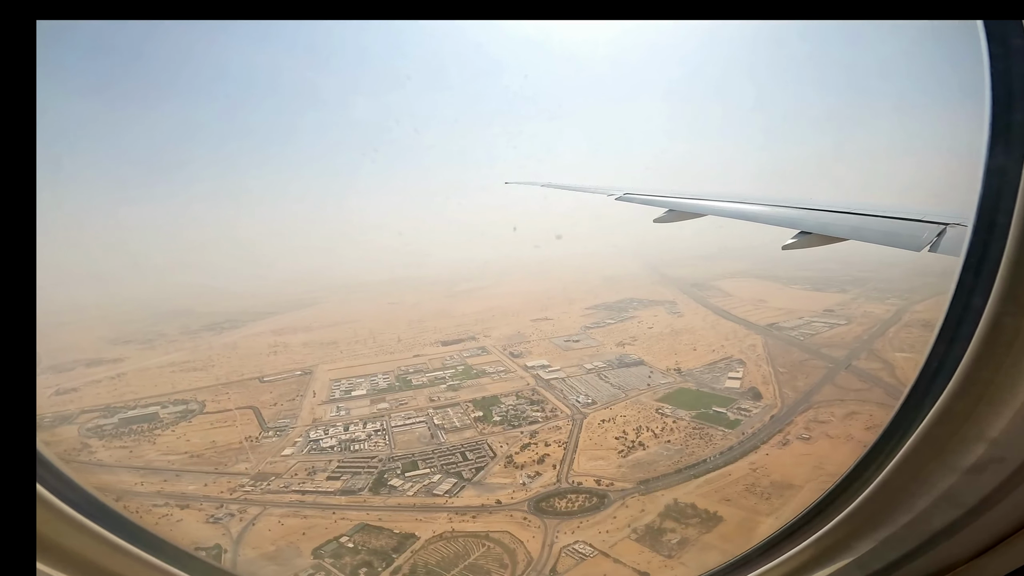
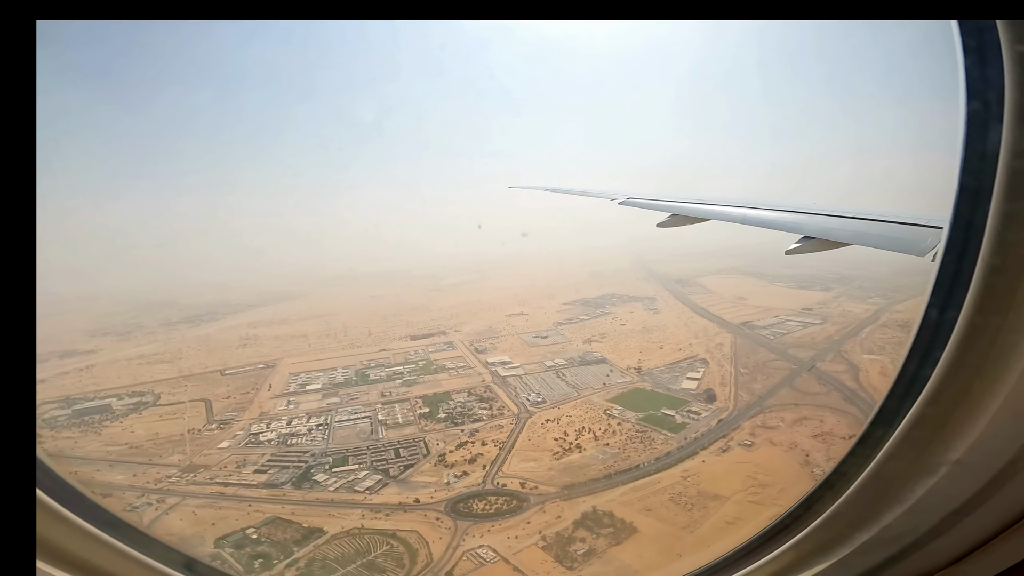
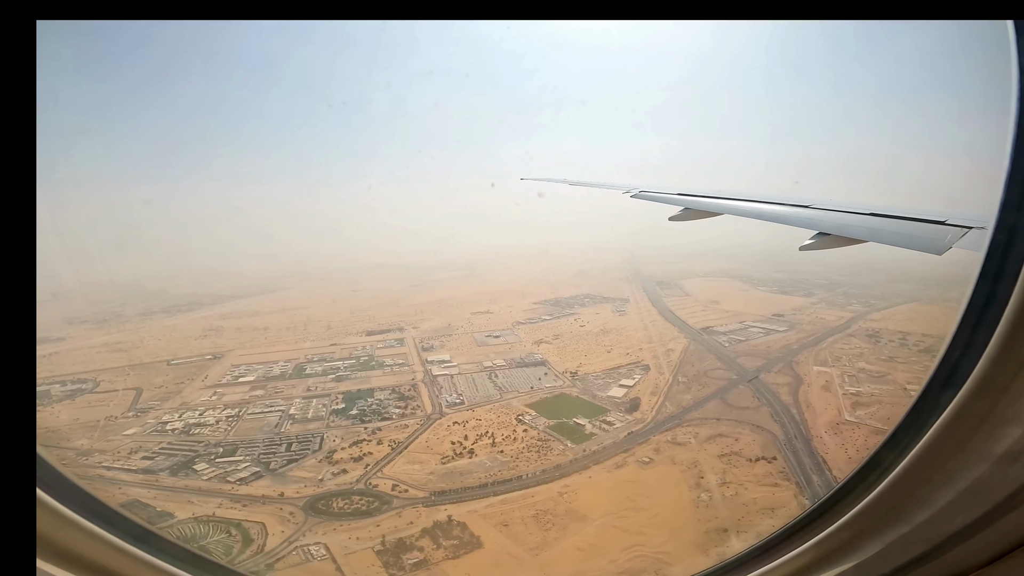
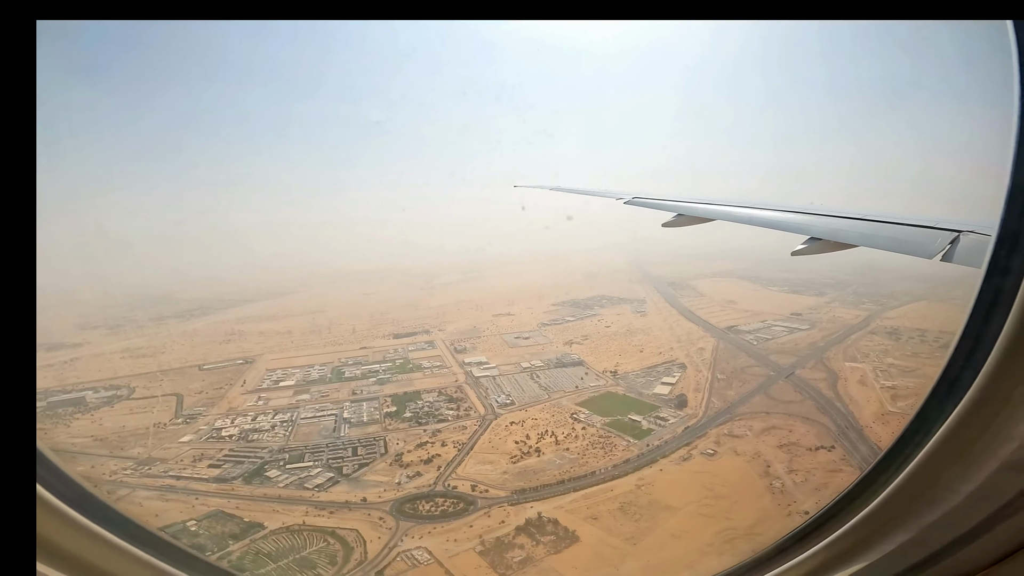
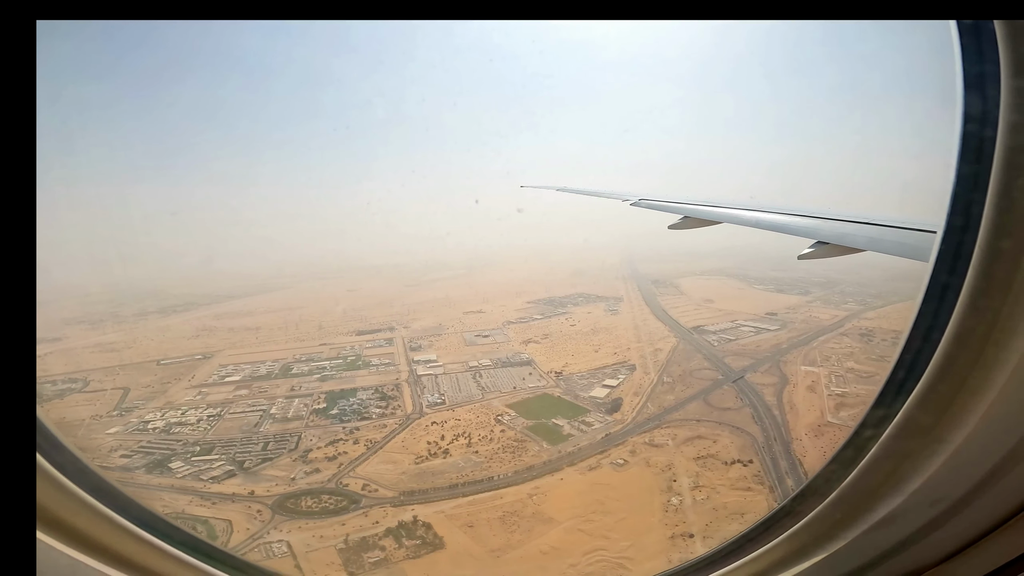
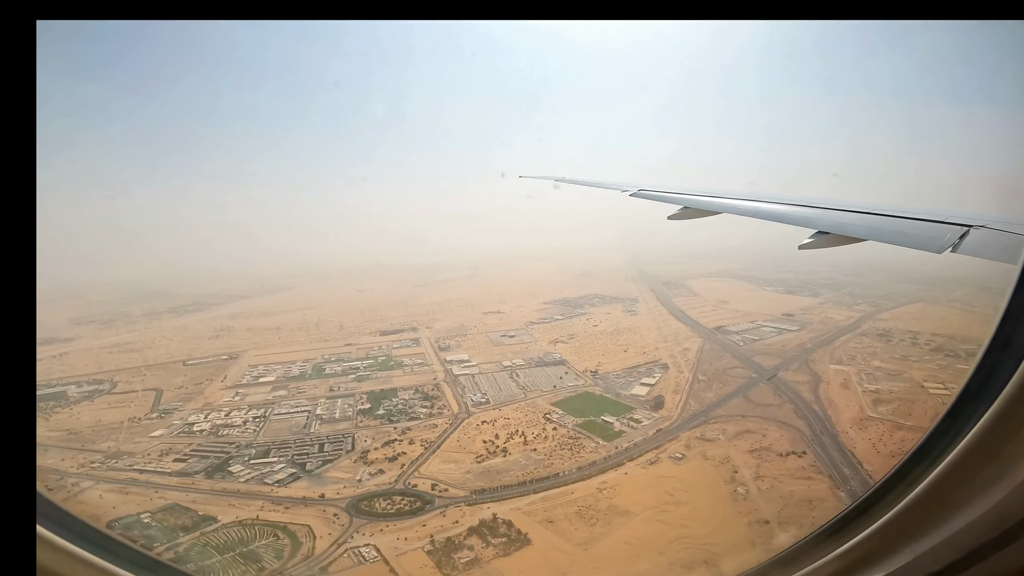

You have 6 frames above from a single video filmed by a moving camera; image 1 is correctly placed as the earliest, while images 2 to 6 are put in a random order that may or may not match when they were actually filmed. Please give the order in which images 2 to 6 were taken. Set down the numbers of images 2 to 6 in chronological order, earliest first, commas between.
2, 4, 6, 3, 5
